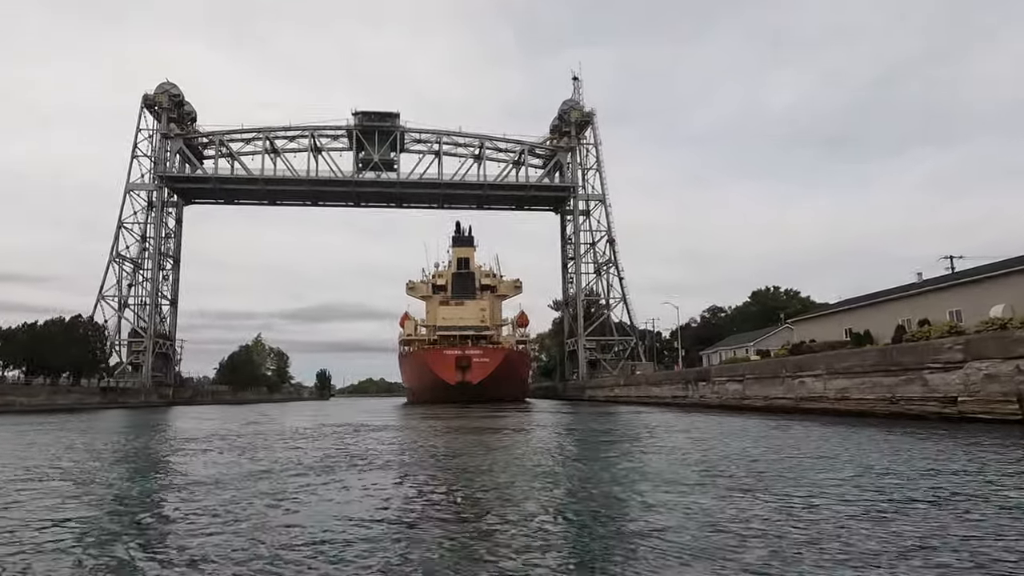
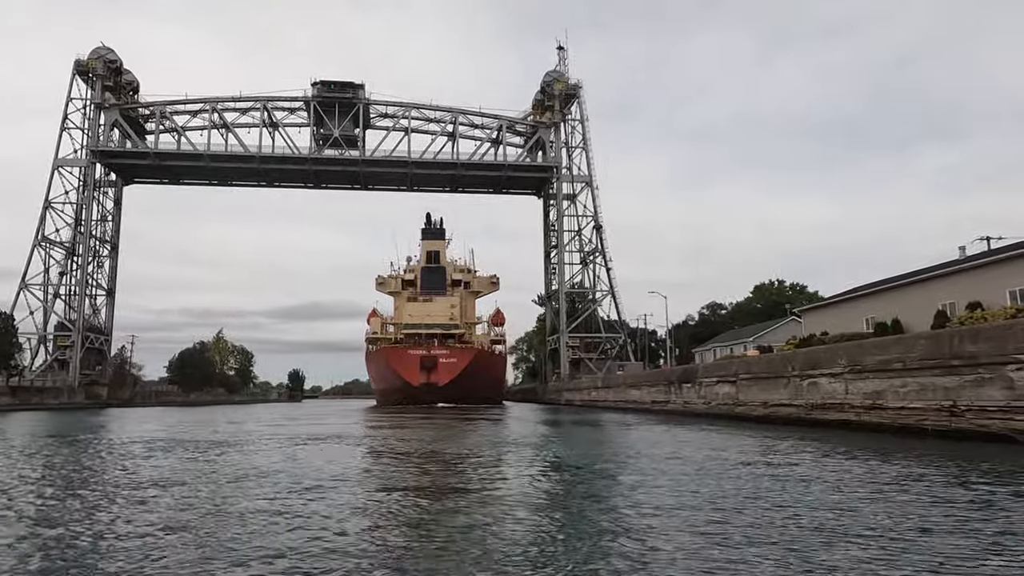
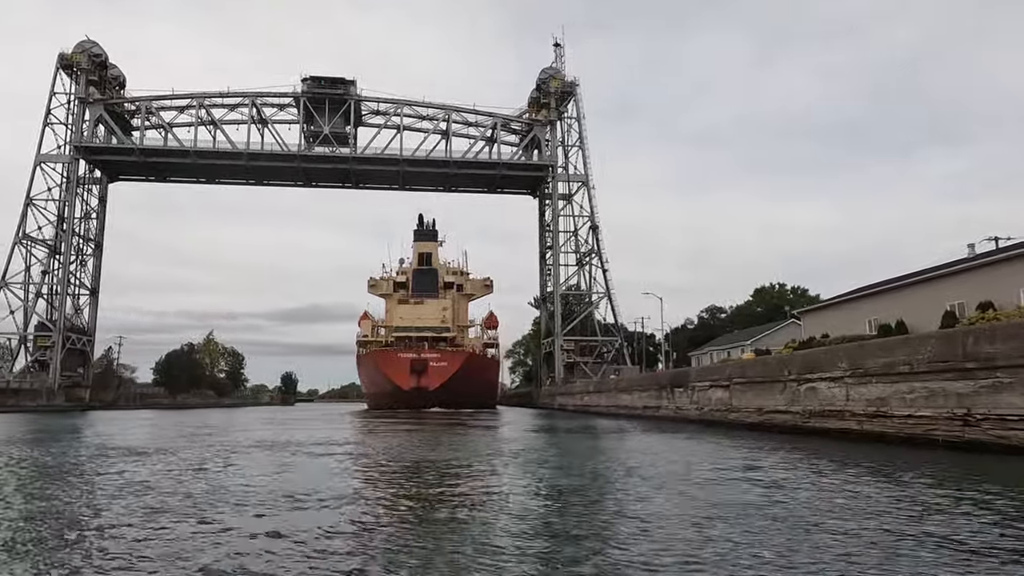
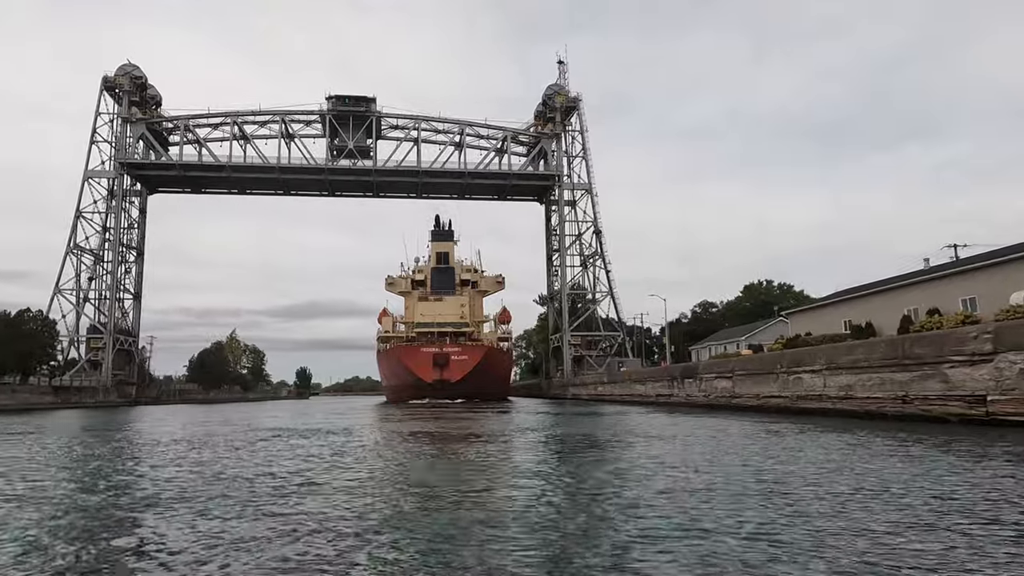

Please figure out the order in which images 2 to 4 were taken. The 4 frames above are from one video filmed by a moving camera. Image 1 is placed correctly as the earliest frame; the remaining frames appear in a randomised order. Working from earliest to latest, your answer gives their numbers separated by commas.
4, 2, 3
